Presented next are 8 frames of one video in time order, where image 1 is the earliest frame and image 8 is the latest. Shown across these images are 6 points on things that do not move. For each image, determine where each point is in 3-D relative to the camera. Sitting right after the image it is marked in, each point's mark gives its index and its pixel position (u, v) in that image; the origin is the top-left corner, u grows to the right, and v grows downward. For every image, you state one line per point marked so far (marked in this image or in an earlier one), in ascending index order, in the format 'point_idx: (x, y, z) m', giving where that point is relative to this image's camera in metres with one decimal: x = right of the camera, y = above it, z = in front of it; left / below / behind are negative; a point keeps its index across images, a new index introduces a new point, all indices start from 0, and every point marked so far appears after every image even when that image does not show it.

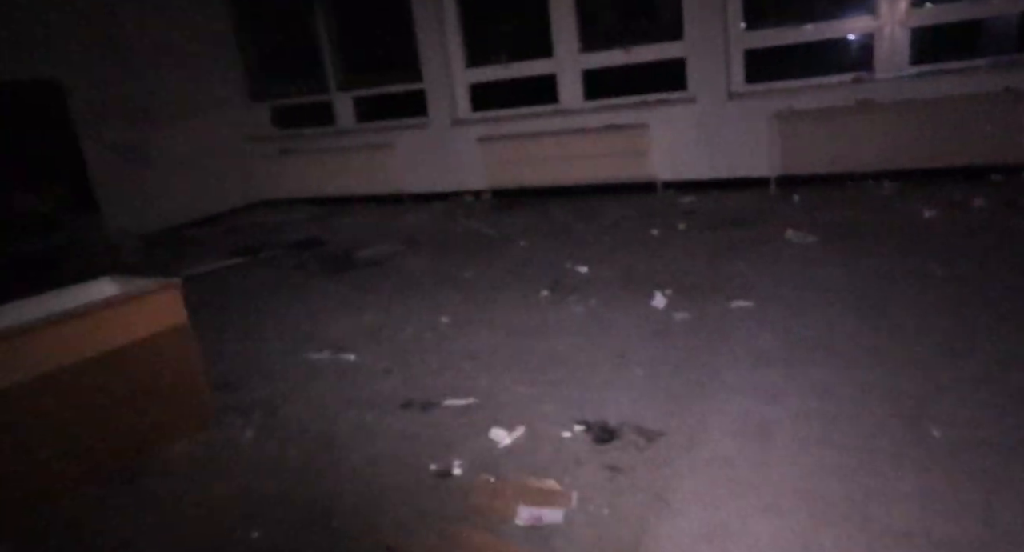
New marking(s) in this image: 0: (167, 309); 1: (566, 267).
0: (-1.3, -0.1, +2.6) m
1: (+0.4, +0.1, +4.6) m
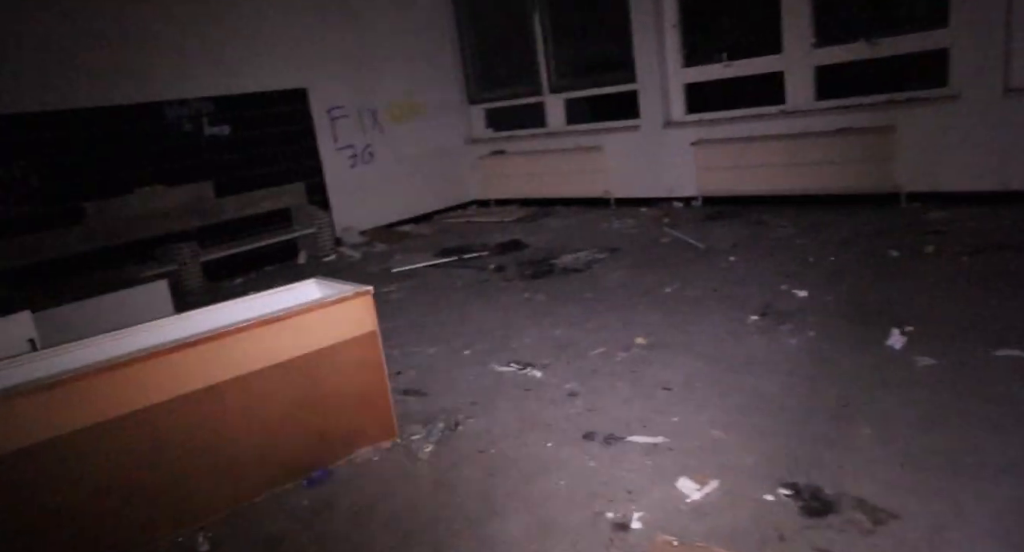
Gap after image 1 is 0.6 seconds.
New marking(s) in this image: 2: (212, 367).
0: (-0.6, -0.2, +2.7) m
1: (+1.6, -0.1, +4.1) m
2: (-1.0, -0.3, +2.3) m
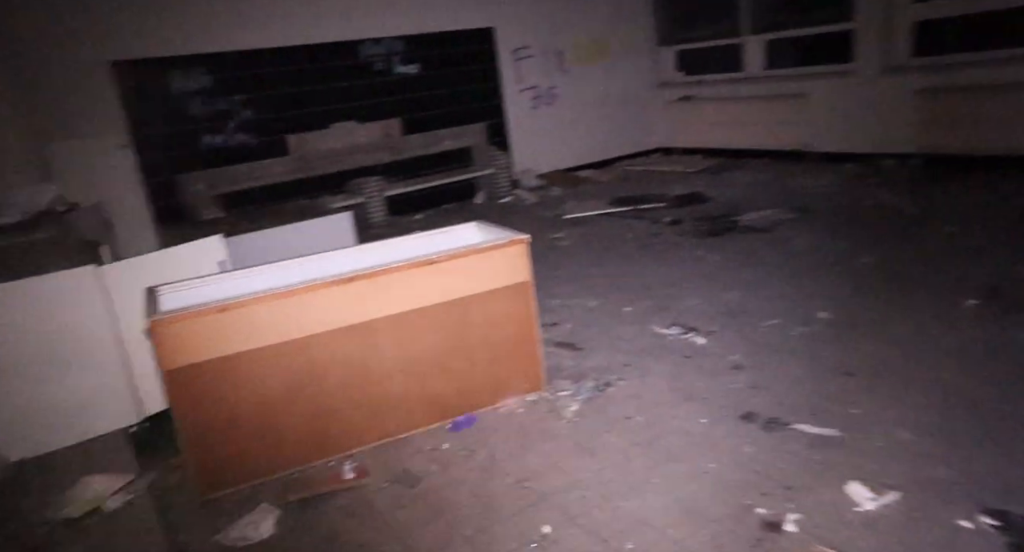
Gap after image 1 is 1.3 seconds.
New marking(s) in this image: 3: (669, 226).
0: (0.0, 0.0, +2.6) m
1: (+2.5, 0.0, +3.4) m
2: (-0.5, -0.1, +2.4) m
3: (+1.2, +0.4, +5.3) m
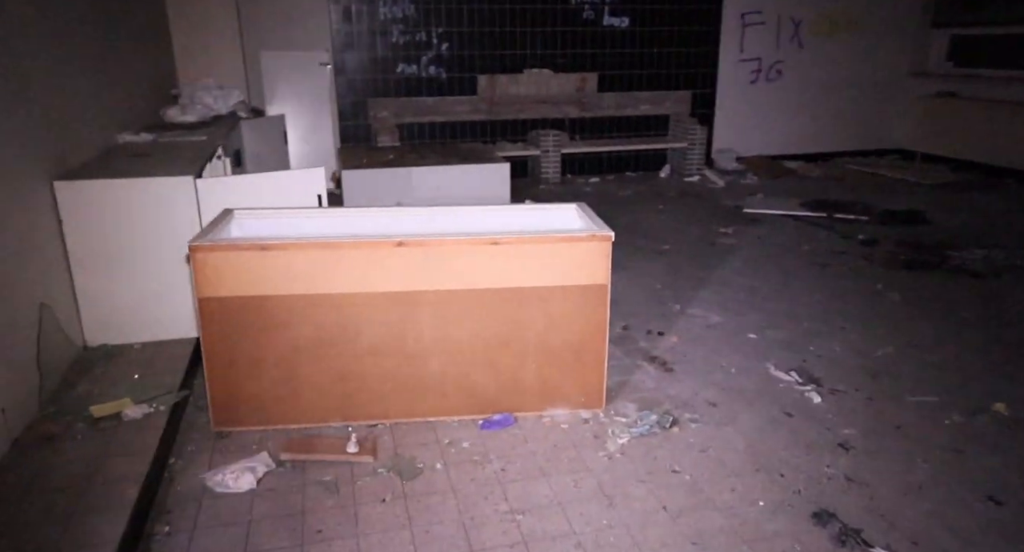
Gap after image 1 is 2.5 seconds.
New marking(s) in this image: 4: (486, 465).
0: (+0.3, 0.0, +2.3) m
1: (+2.8, -0.5, +2.4) m
2: (-0.3, 0.0, +2.2) m
3: (+2.3, +0.2, +4.5) m
4: (-0.1, -0.6, +2.1) m
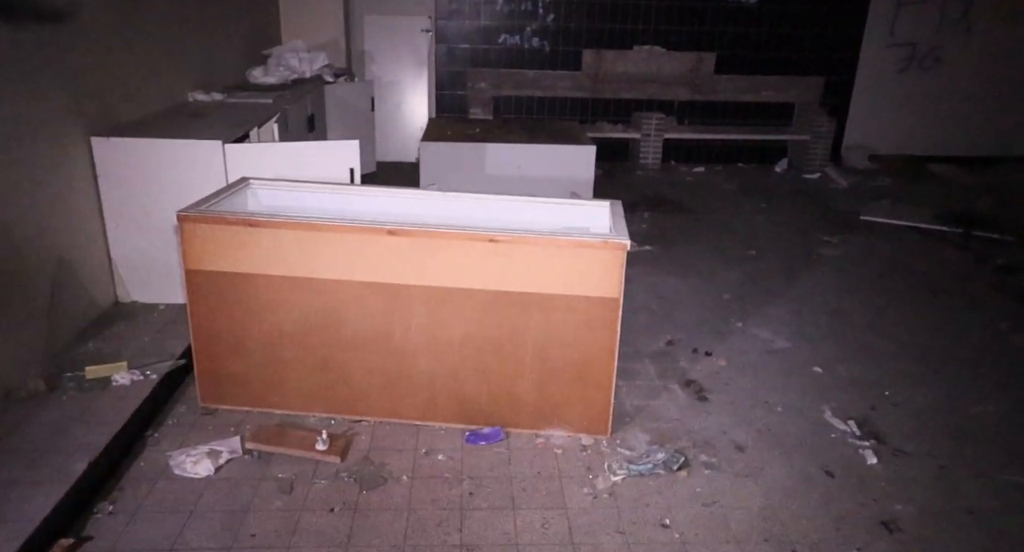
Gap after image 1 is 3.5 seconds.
0: (+0.3, 0.0, +2.0) m
1: (+2.7, -0.8, +1.6) m
2: (-0.3, 0.0, +2.0) m
3: (+2.6, 0.0, +3.8) m
4: (-0.2, -0.6, +1.9) m
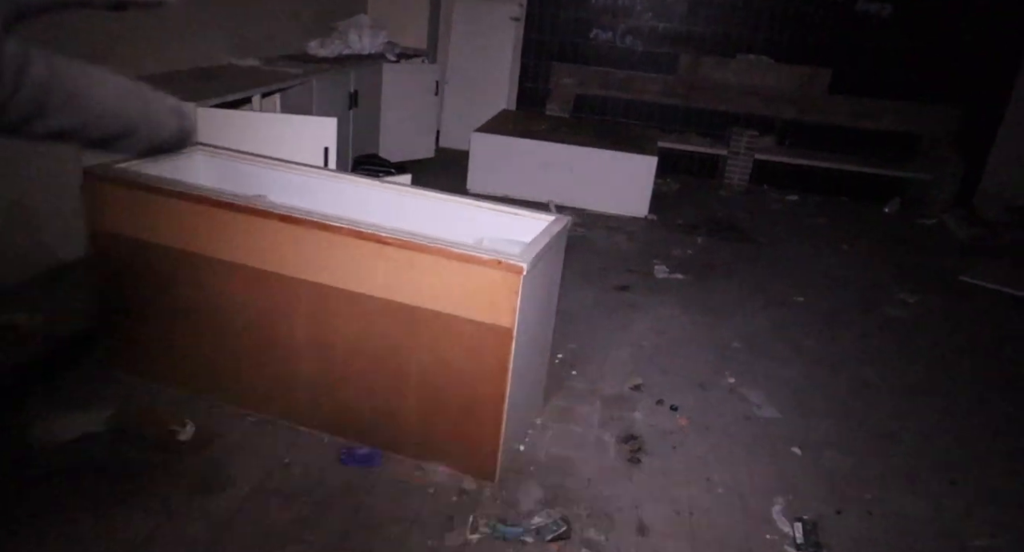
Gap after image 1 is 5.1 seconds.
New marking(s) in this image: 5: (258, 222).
0: (0.0, -0.1, +1.7) m
1: (+2.2, -1.2, +0.9) m
2: (-0.6, +0.1, +1.9) m
3: (+2.6, -0.4, +3.0) m
4: (-0.5, -0.6, +1.7) m
5: (-0.7, +0.1, +1.8) m
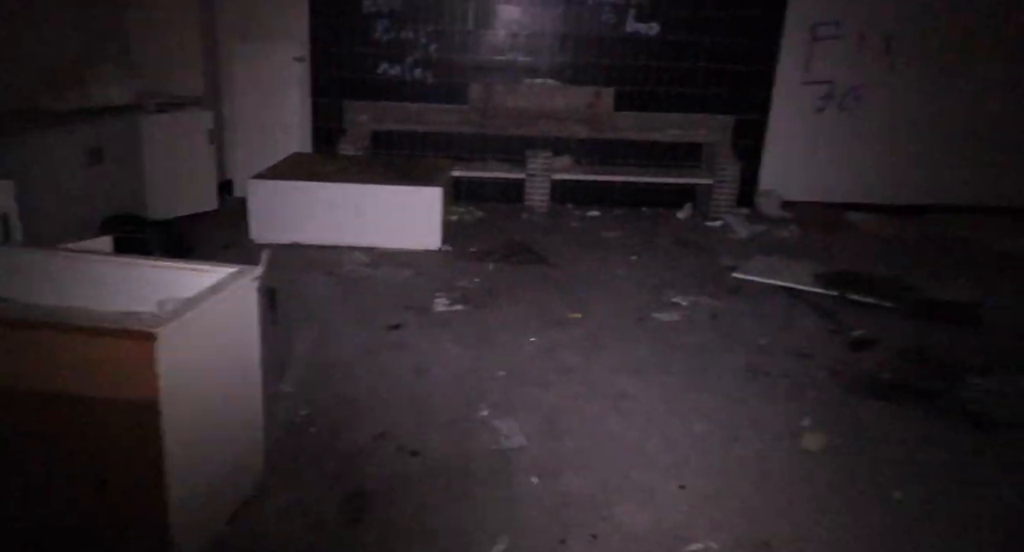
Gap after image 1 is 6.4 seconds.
0: (-0.8, -0.2, +1.5) m
1: (+1.6, -1.0, +1.1) m
2: (-1.4, -0.2, +1.6) m
3: (+1.6, -0.3, +3.3) m
4: (-1.3, -0.8, +1.4) m
5: (-1.5, -0.1, +1.5) m
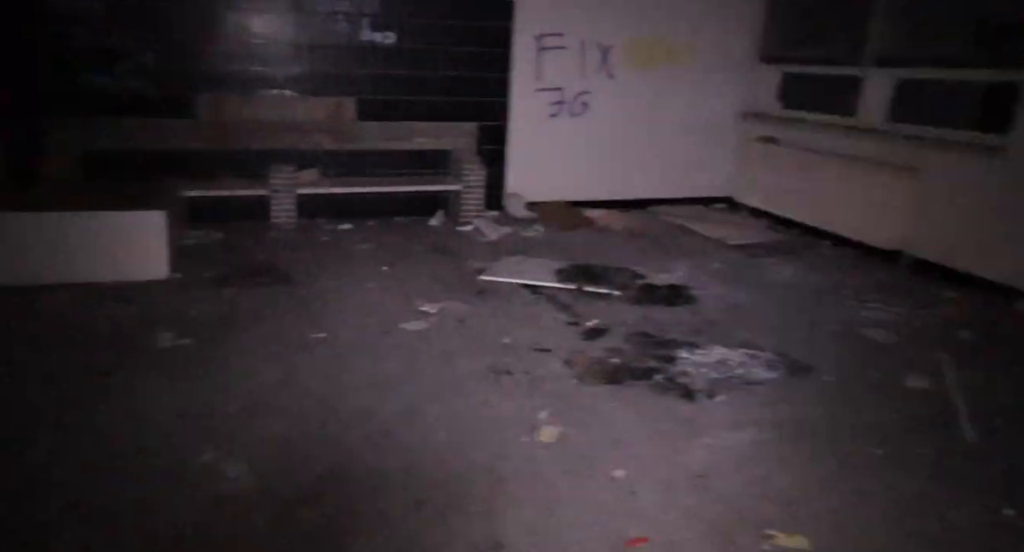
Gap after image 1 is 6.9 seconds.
0: (-1.4, -0.4, +1.1) m
1: (+1.1, -1.0, +1.4) m
2: (-2.0, -0.4, +1.0) m
3: (+0.3, -0.3, +3.5) m
4: (-1.8, -1.0, +0.9) m
5: (-2.1, -0.3, +0.9) m
